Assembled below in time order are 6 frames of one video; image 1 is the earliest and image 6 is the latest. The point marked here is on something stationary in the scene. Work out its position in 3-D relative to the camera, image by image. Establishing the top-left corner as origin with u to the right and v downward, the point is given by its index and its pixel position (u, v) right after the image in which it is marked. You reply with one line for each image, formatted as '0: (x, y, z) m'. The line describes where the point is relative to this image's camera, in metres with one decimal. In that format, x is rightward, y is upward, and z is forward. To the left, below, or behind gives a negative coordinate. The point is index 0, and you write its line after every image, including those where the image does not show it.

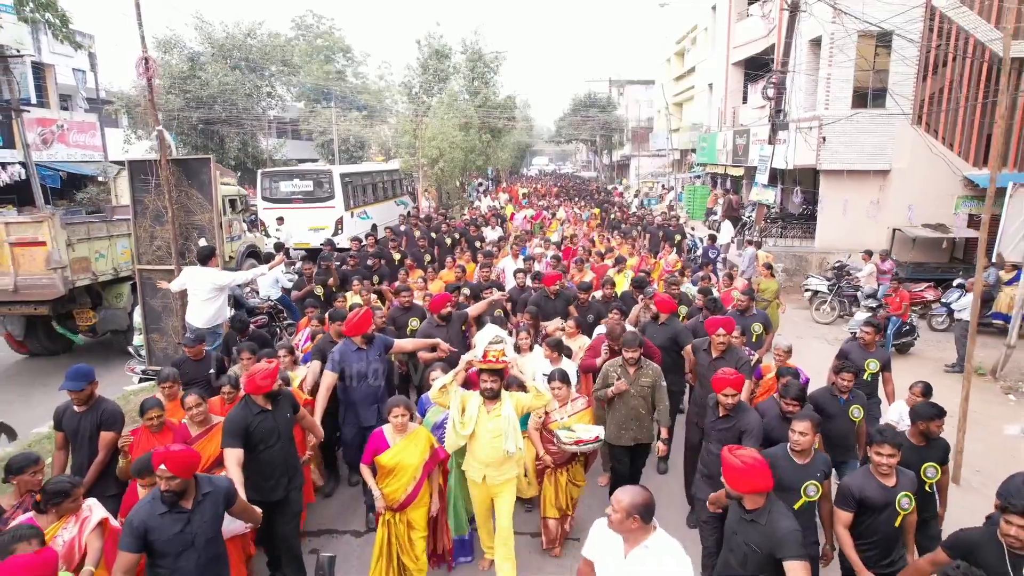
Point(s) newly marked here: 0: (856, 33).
0: (+7.0, +5.2, +14.1) m
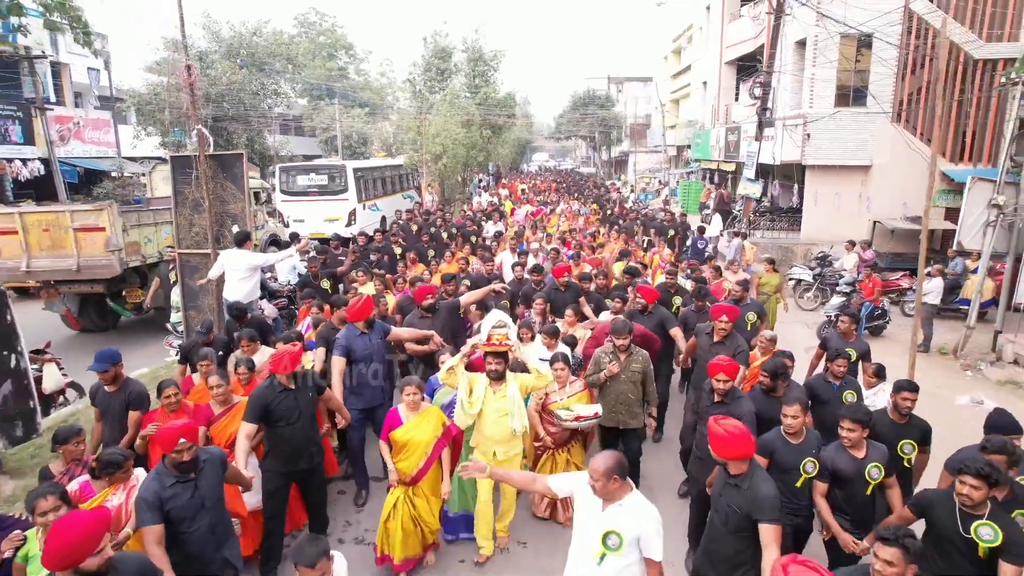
0: (+7.0, +5.5, +14.8) m
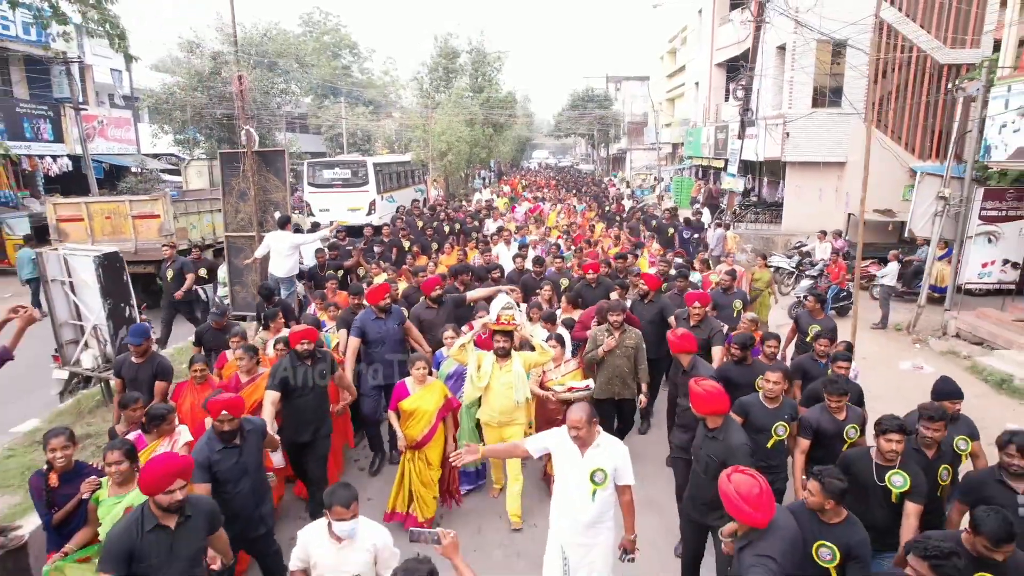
0: (+7.1, +5.8, +16.0) m
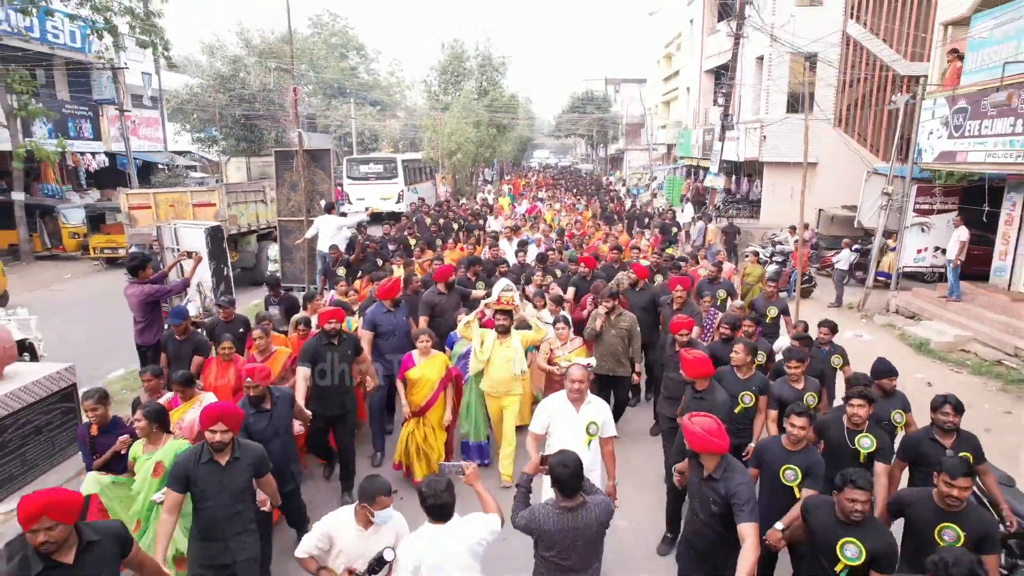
0: (+7.2, +6.1, +17.8) m
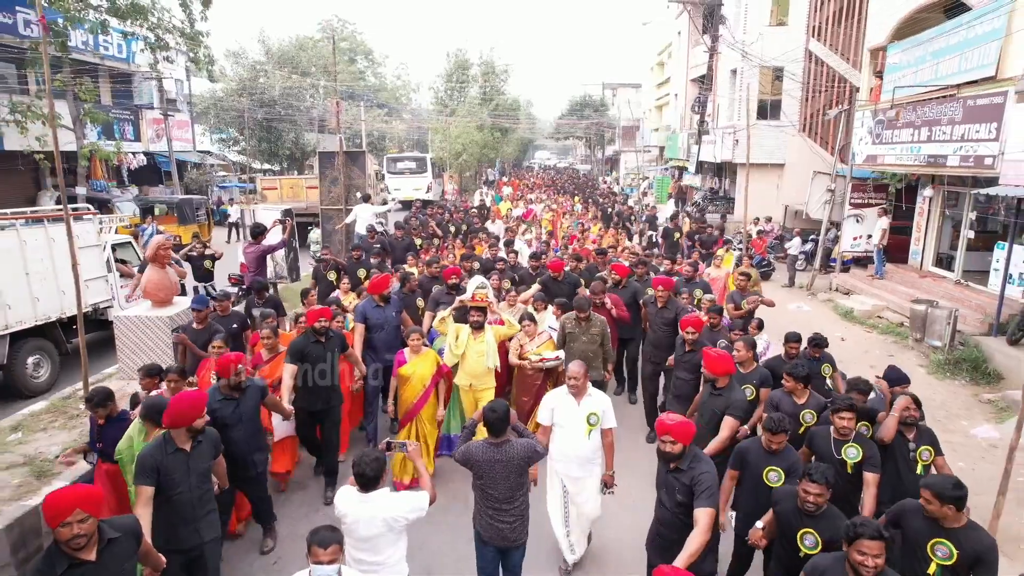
0: (+7.2, +6.5, +20.1) m
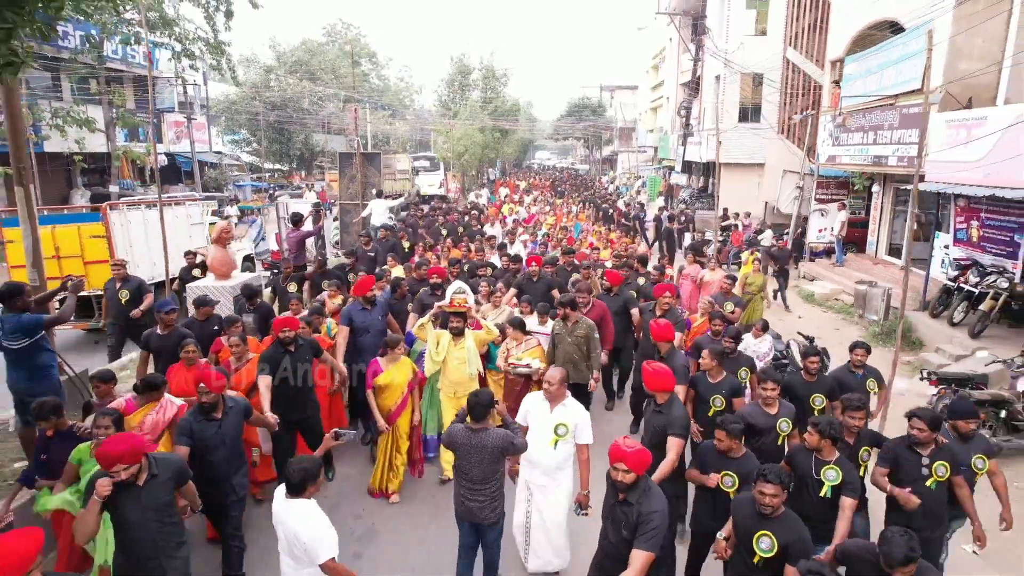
0: (+7.2, +6.8, +21.6) m
